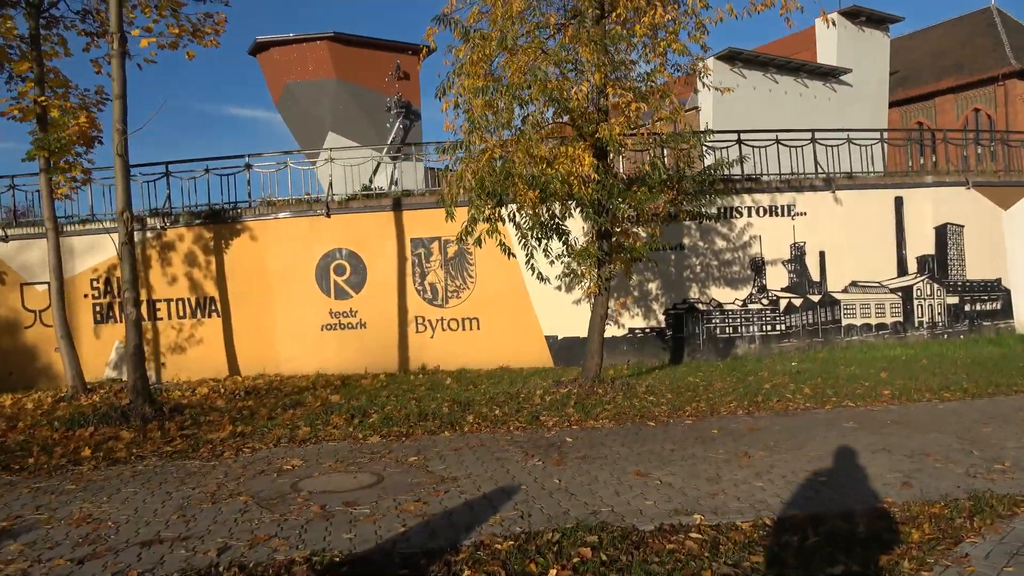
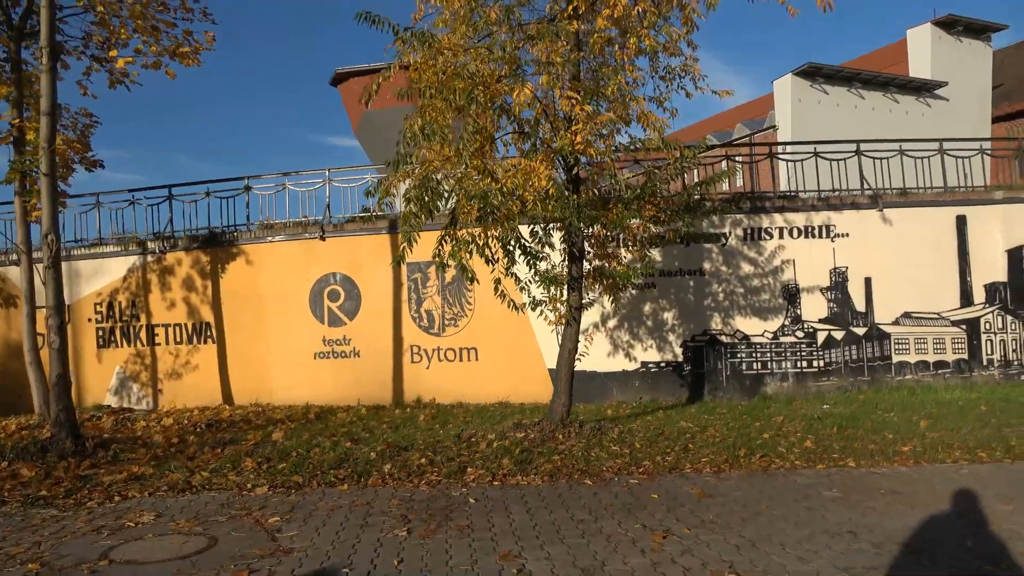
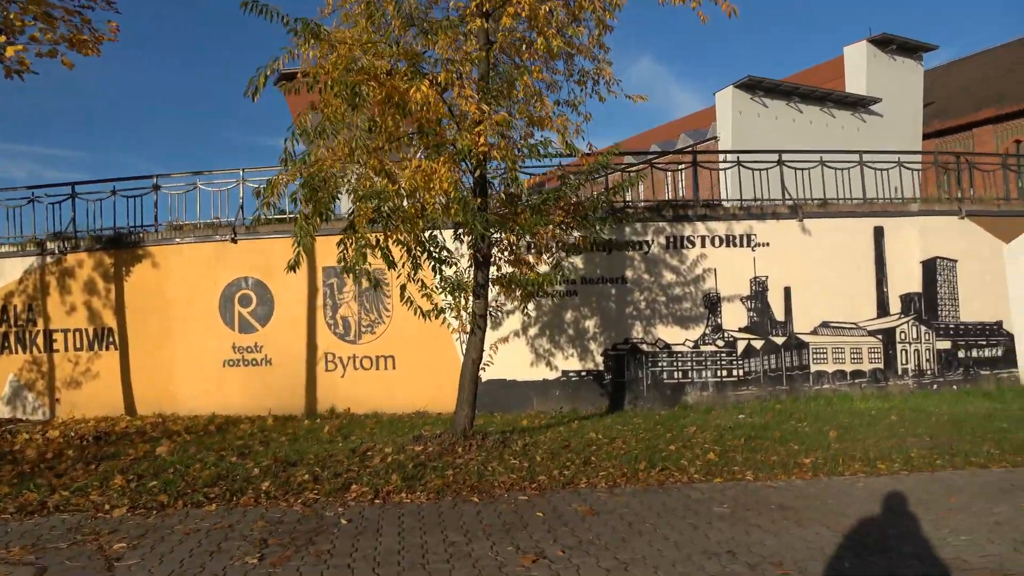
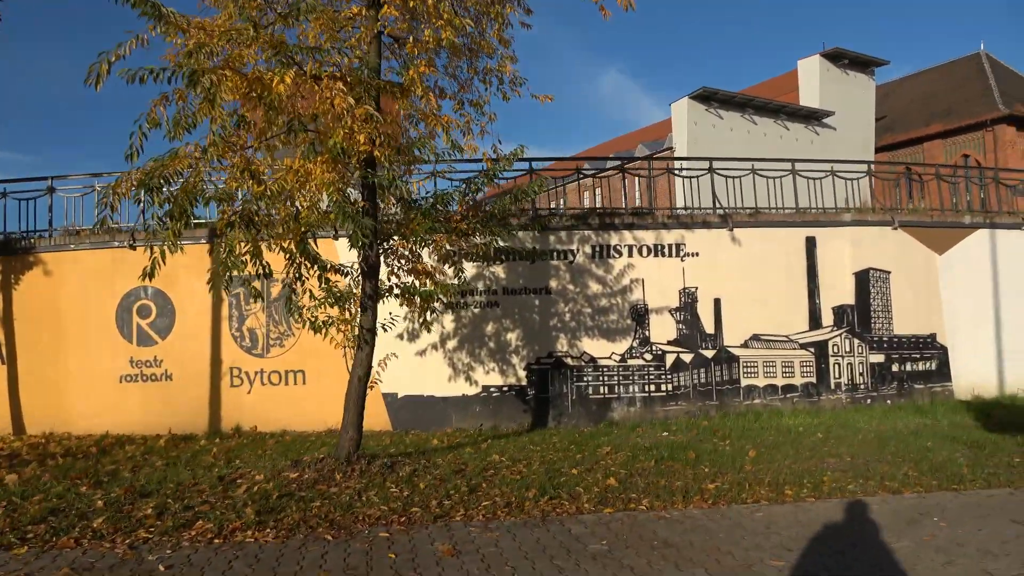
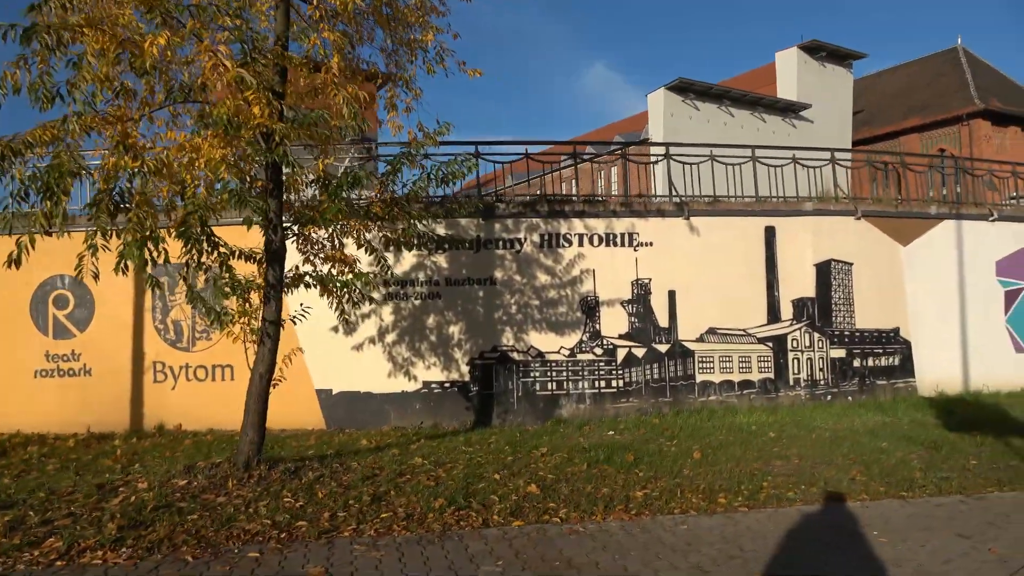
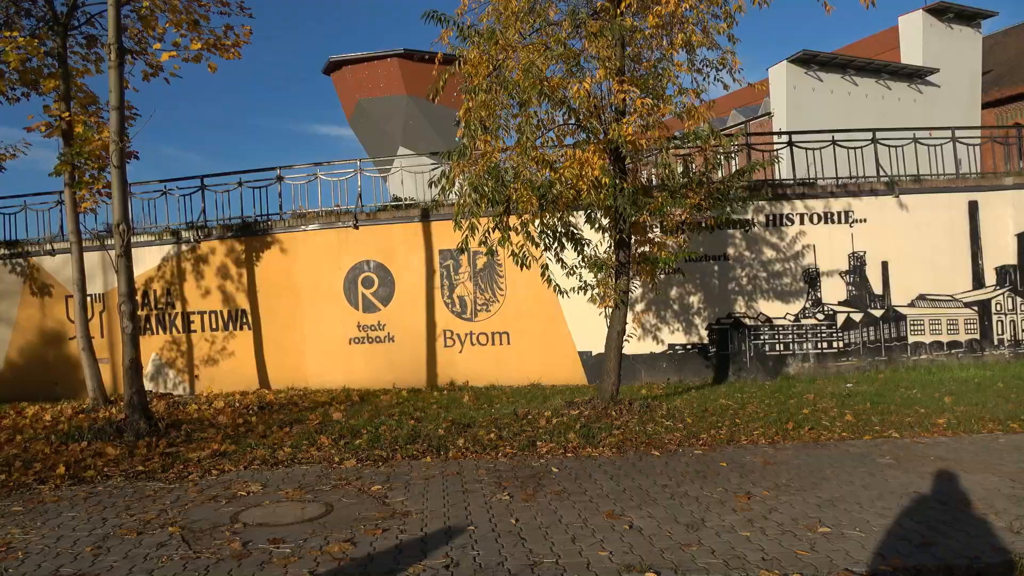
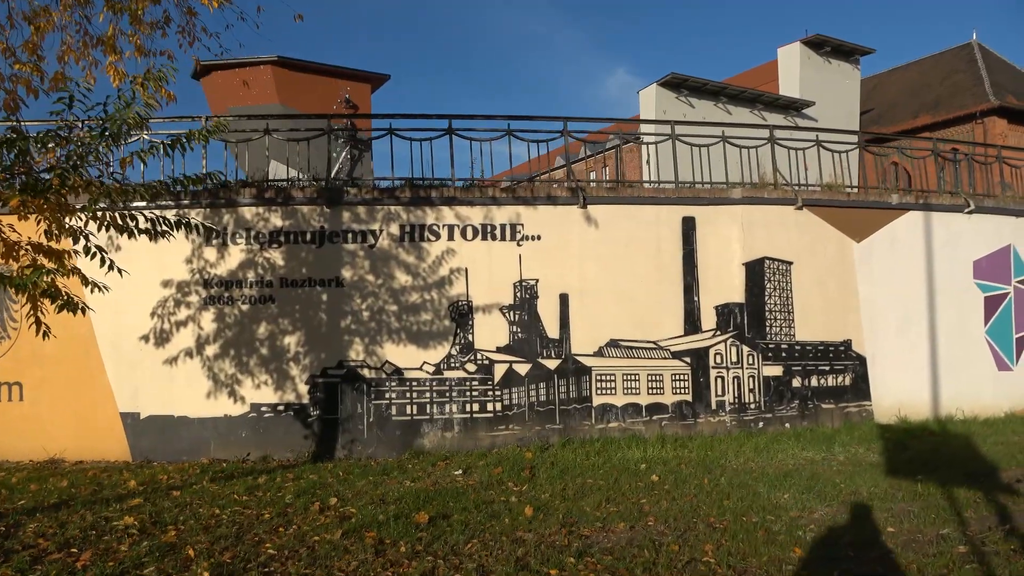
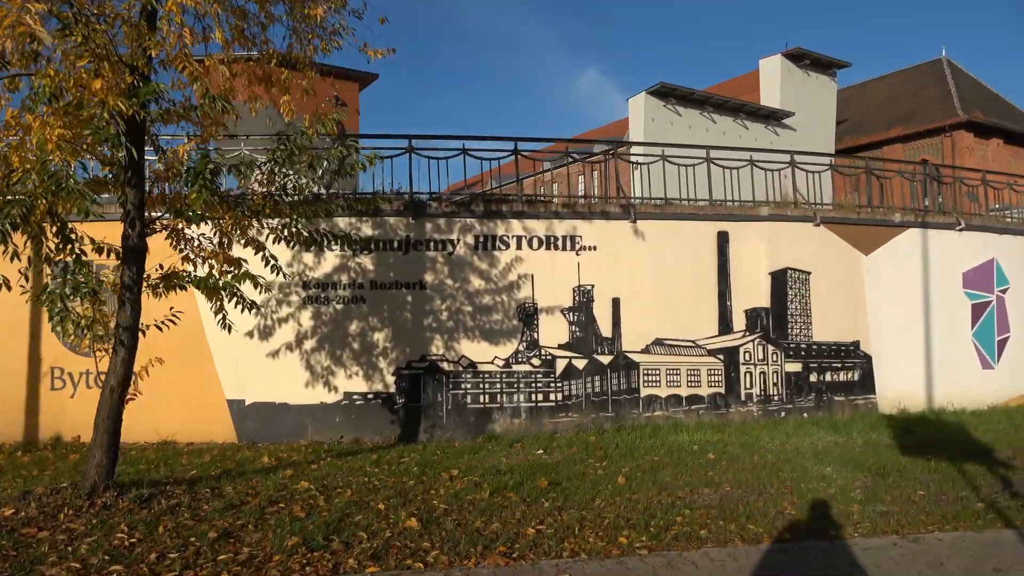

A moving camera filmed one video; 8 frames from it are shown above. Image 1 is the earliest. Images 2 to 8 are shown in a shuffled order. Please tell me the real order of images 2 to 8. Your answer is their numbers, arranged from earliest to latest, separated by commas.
6, 2, 3, 4, 5, 8, 7
